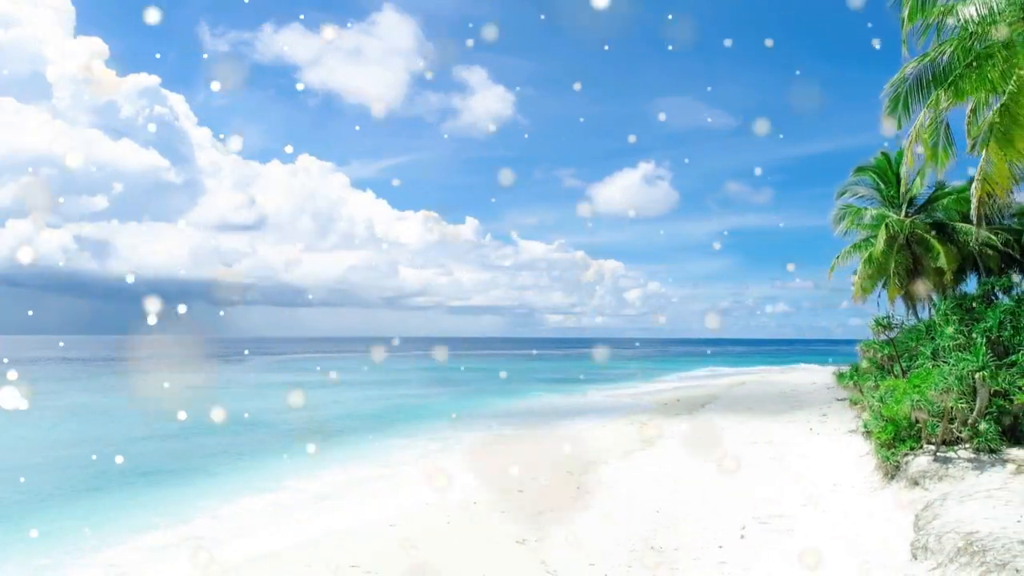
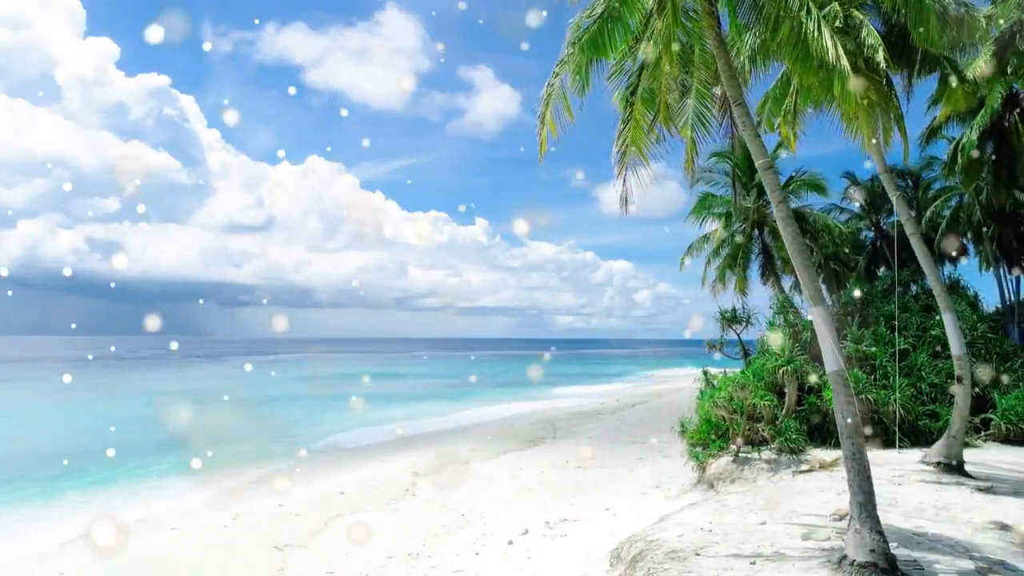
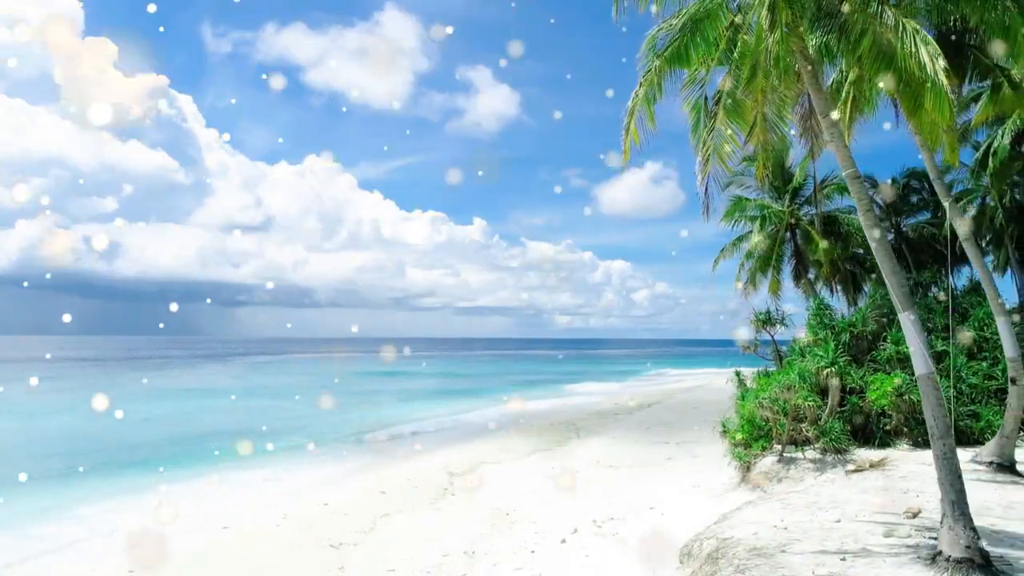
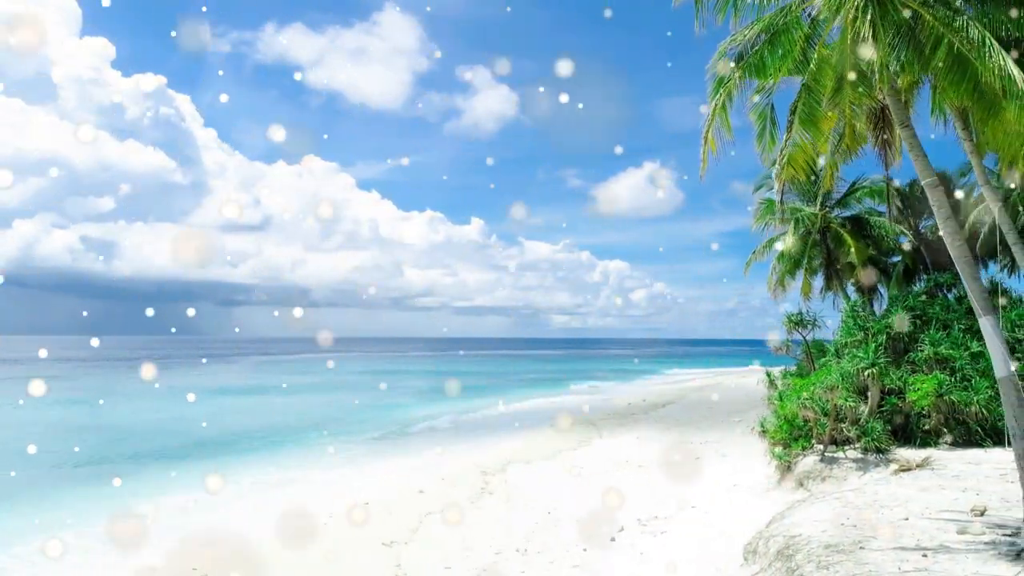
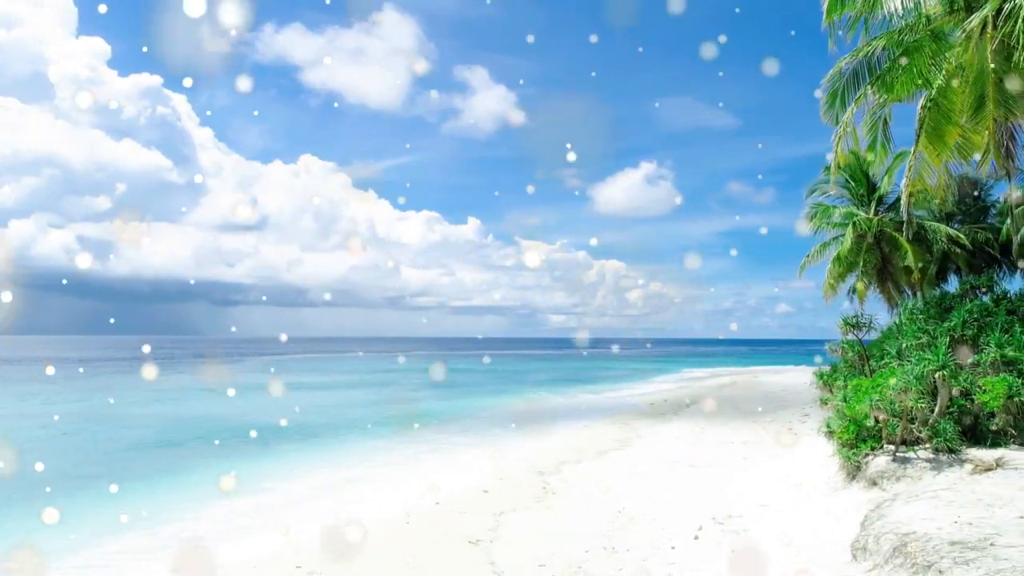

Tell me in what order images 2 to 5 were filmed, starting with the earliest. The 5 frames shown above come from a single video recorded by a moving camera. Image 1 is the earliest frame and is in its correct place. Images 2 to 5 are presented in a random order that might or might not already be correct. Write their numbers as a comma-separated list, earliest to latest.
5, 4, 3, 2
